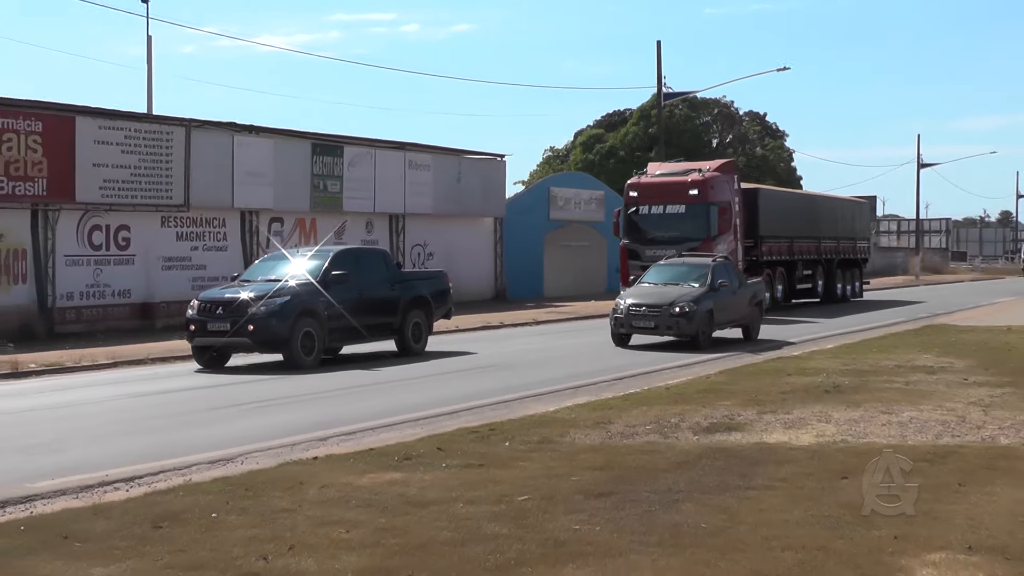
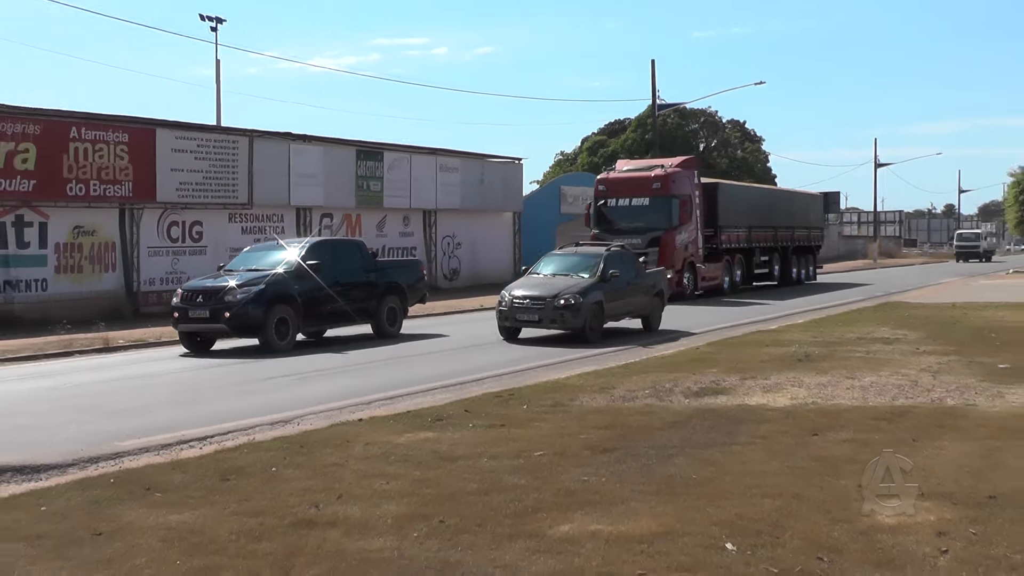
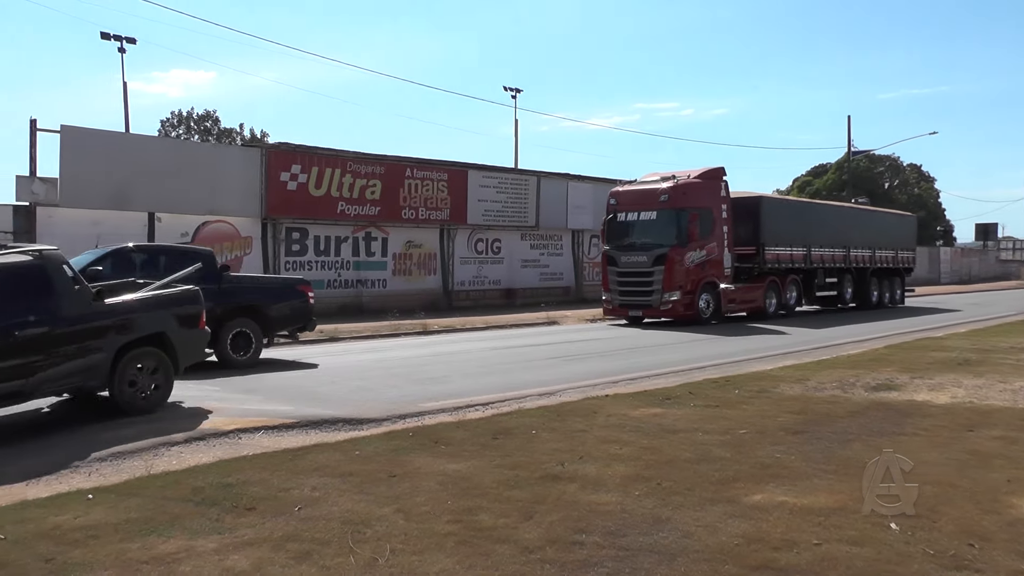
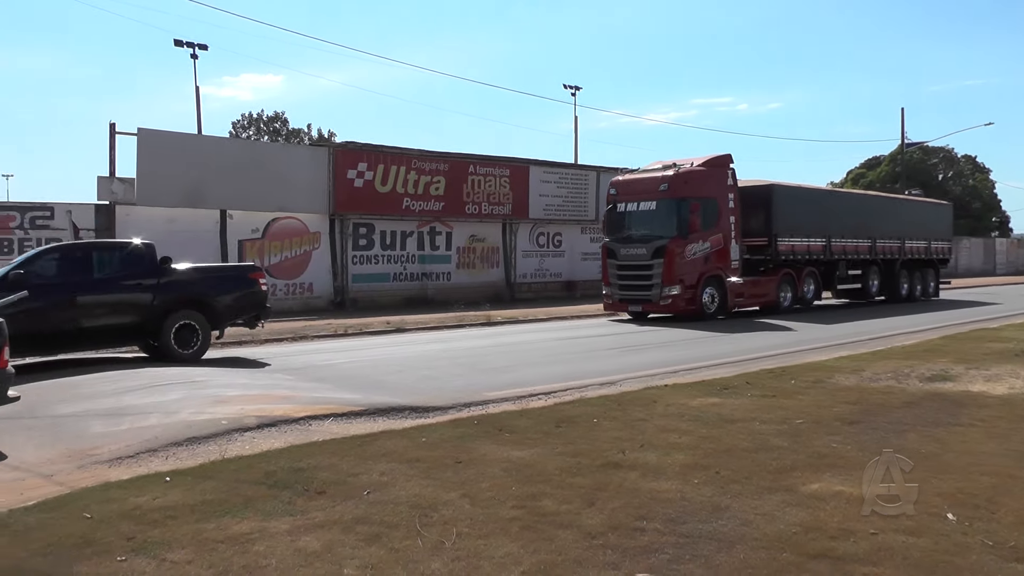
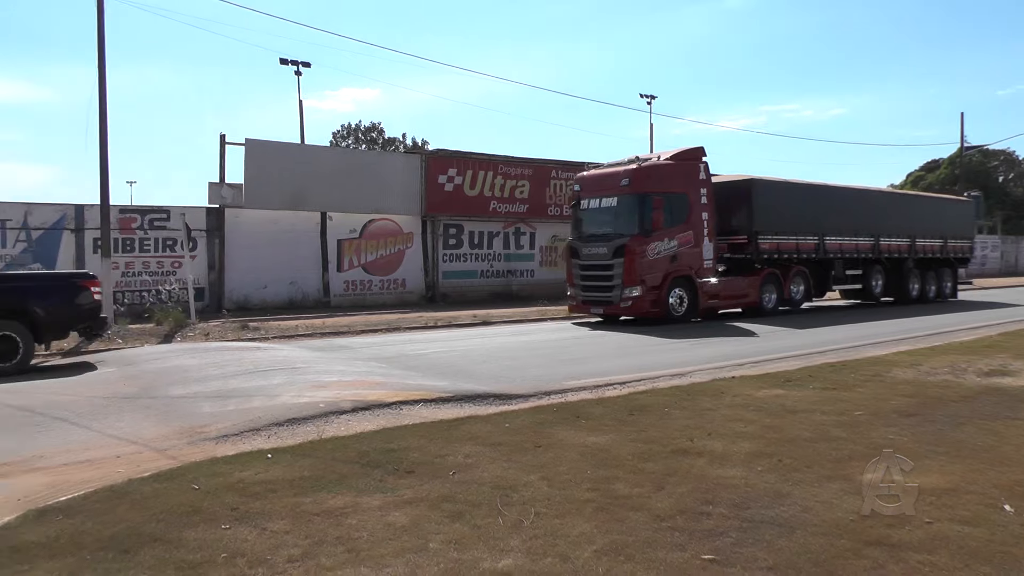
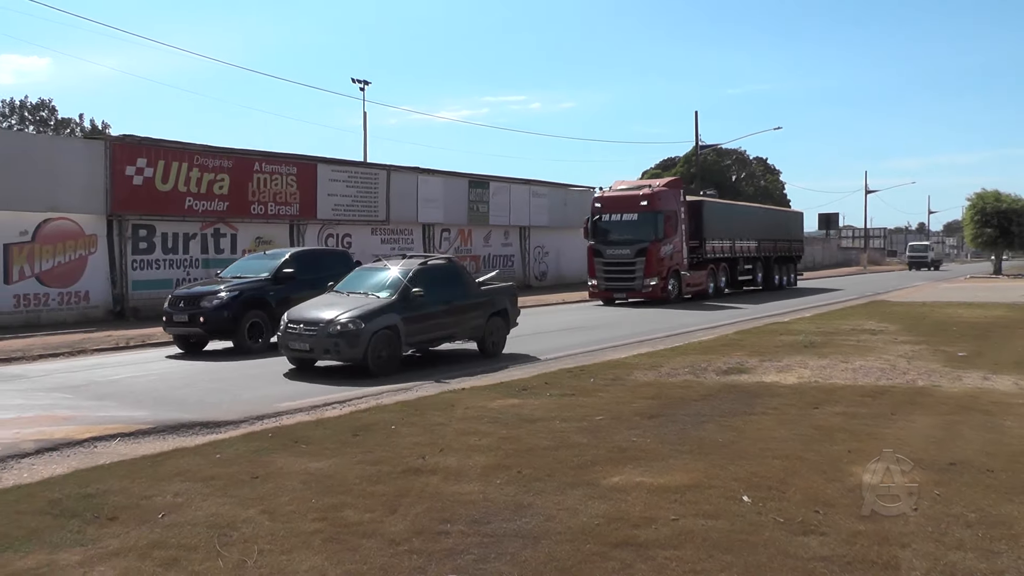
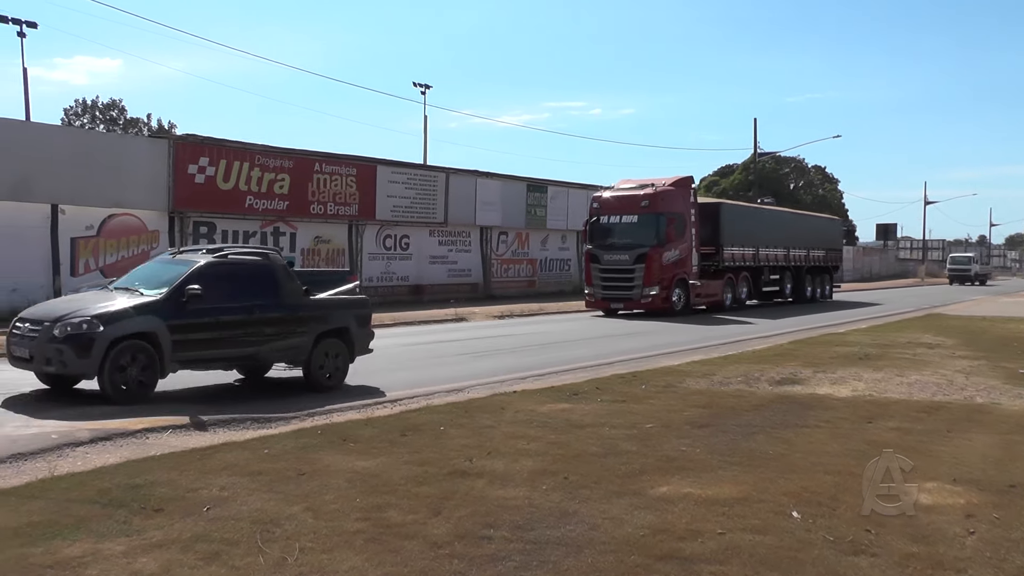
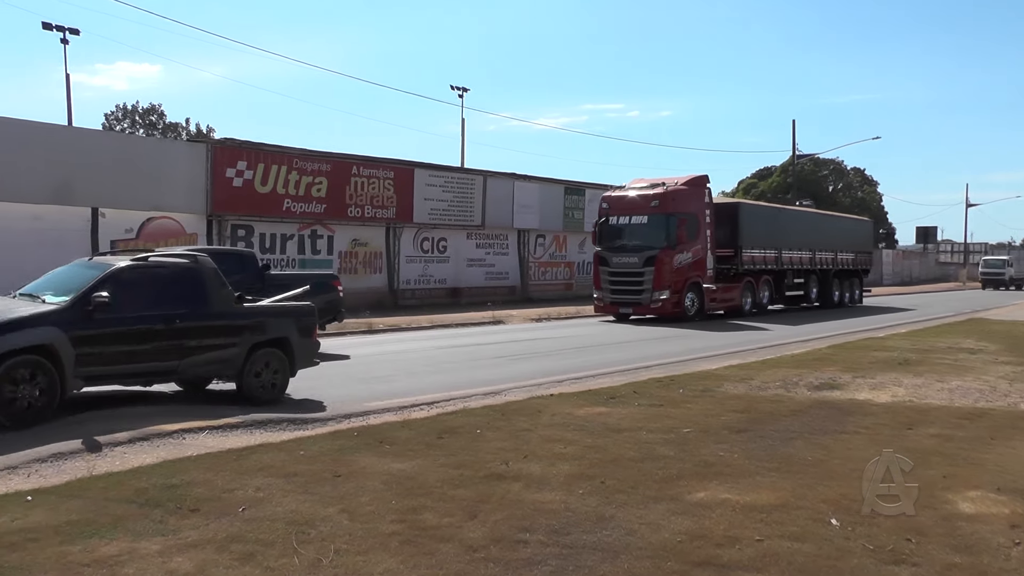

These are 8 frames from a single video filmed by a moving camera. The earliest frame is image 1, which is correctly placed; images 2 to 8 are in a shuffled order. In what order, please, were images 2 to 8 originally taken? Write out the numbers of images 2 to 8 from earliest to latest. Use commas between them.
2, 6, 7, 8, 3, 4, 5
